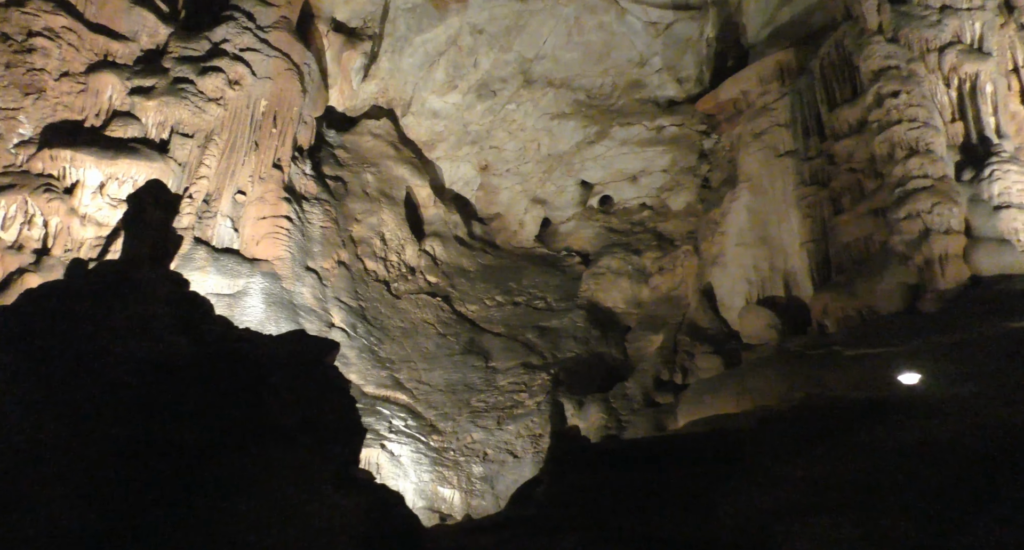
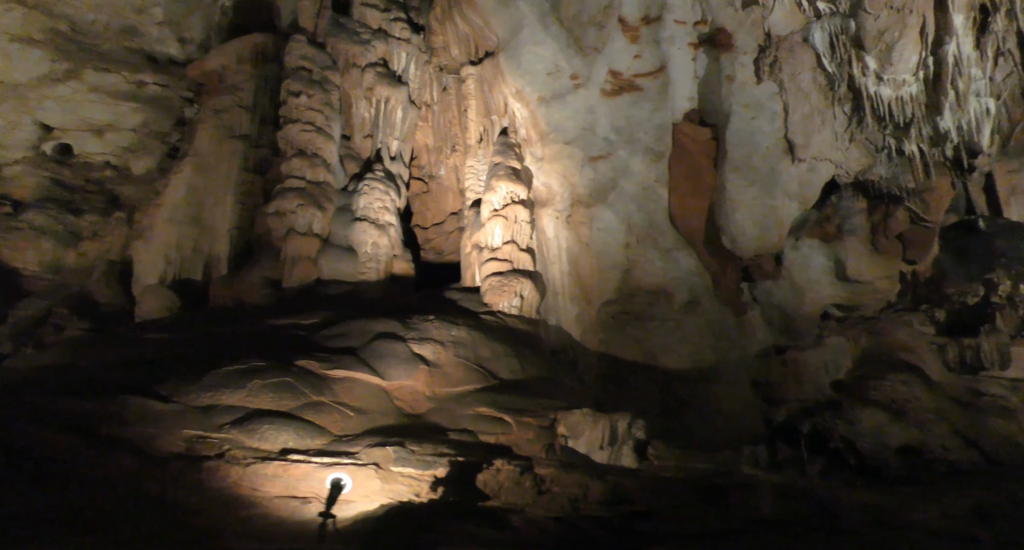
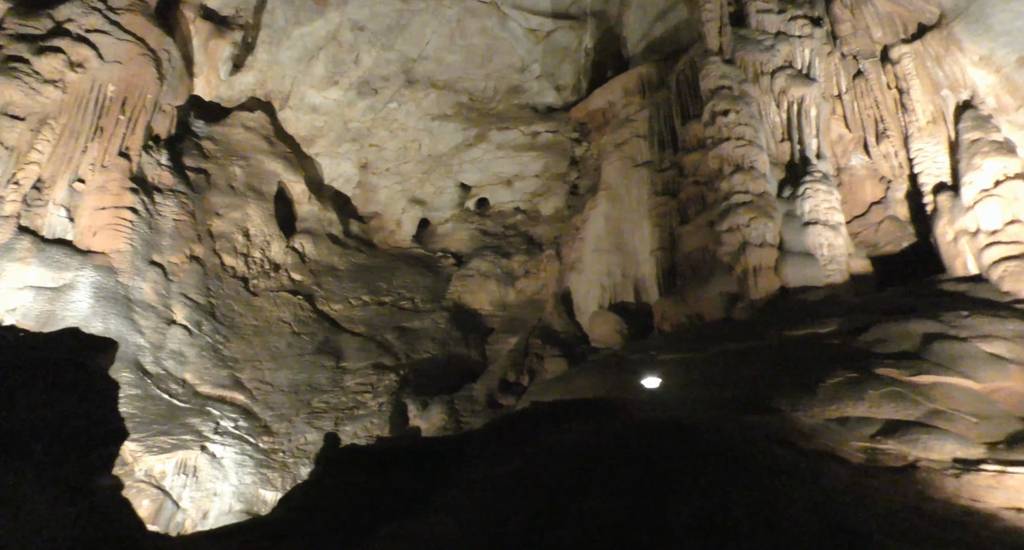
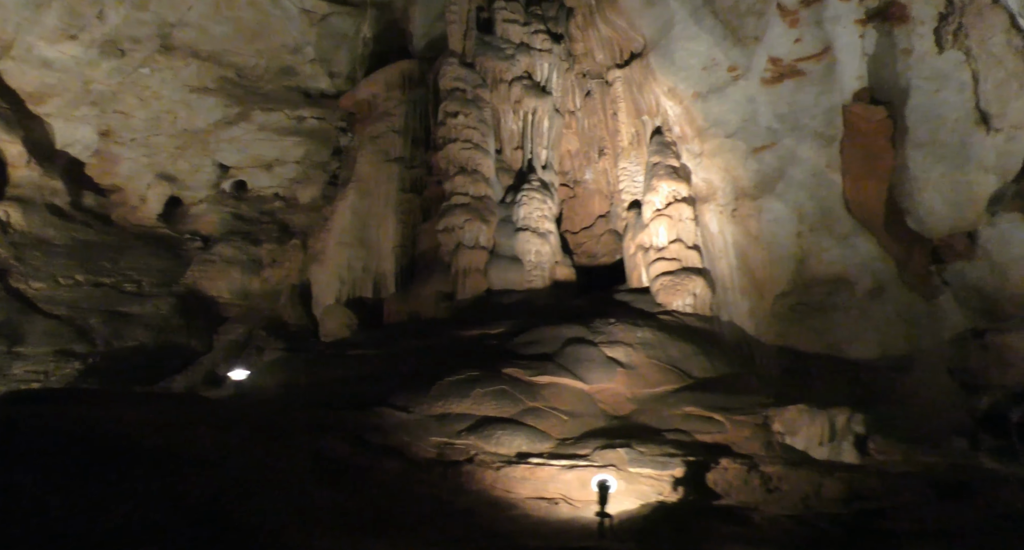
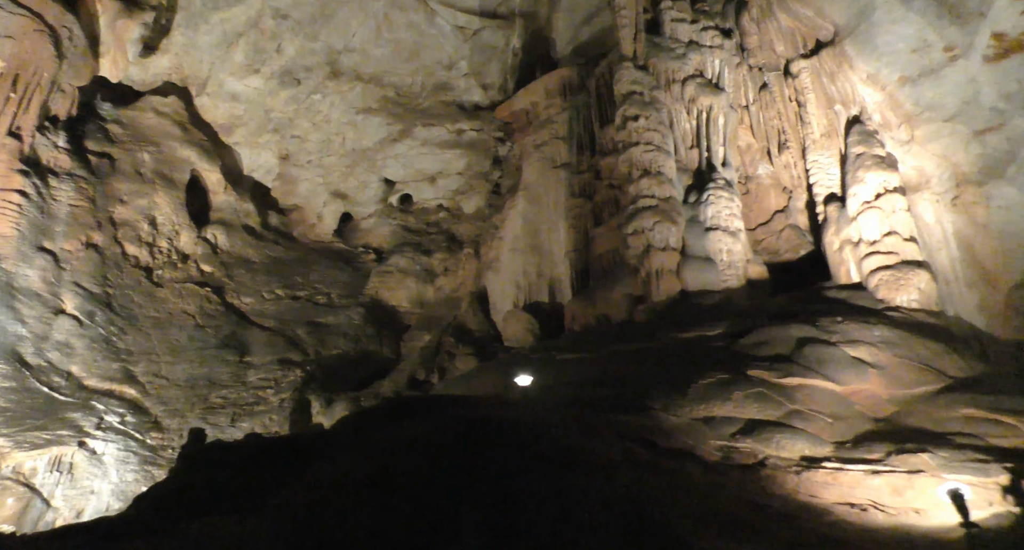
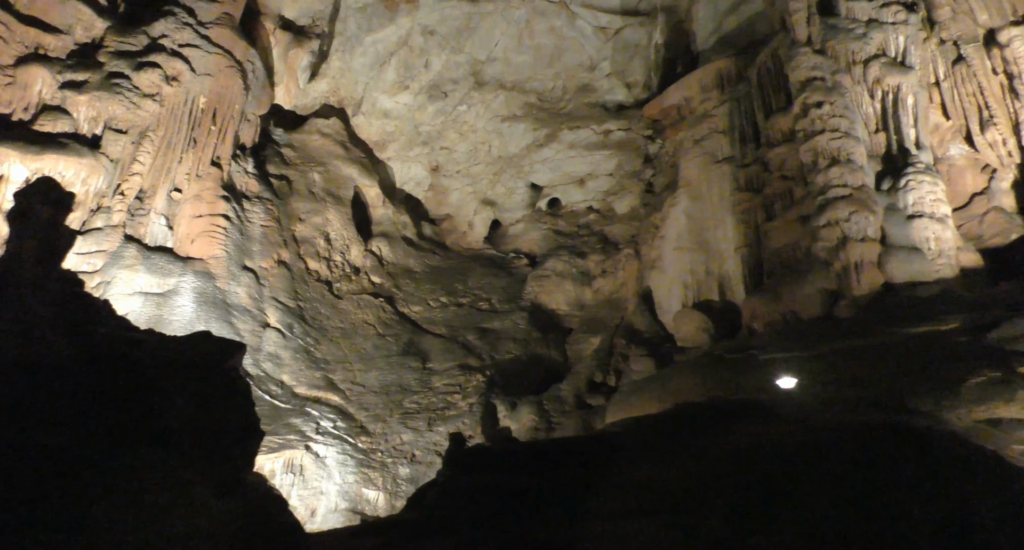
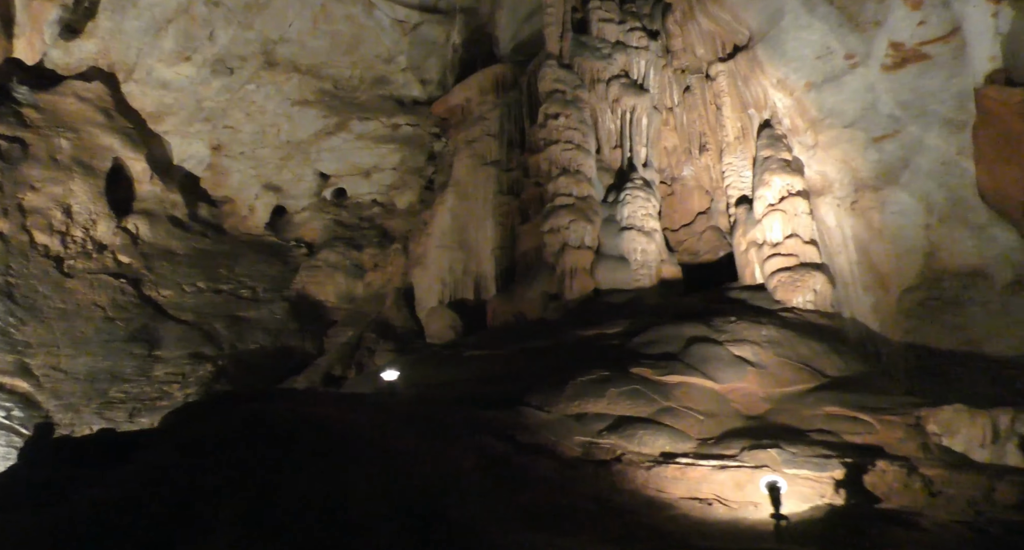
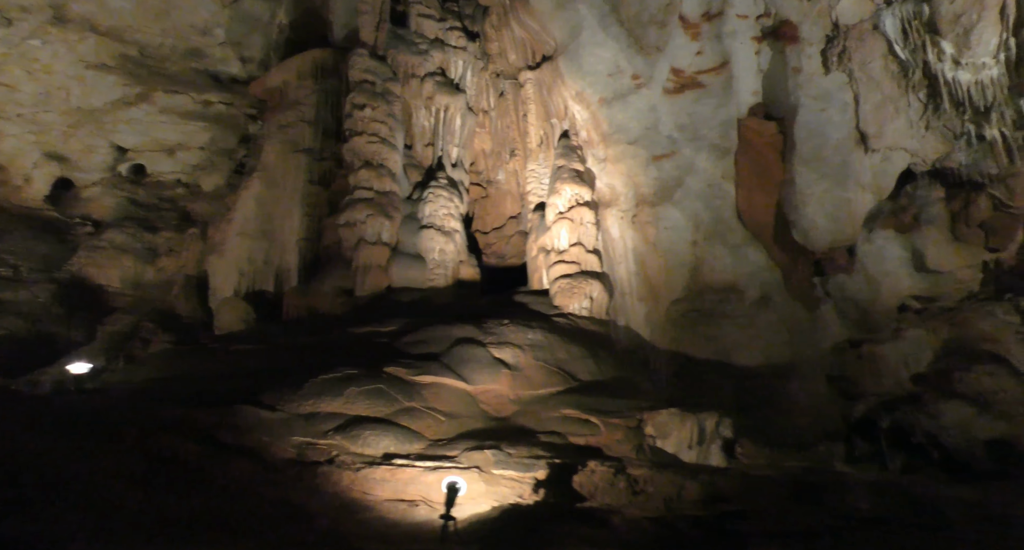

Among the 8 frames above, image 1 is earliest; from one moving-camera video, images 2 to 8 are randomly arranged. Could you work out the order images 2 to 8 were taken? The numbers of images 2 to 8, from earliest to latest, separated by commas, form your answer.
6, 3, 5, 7, 4, 8, 2
